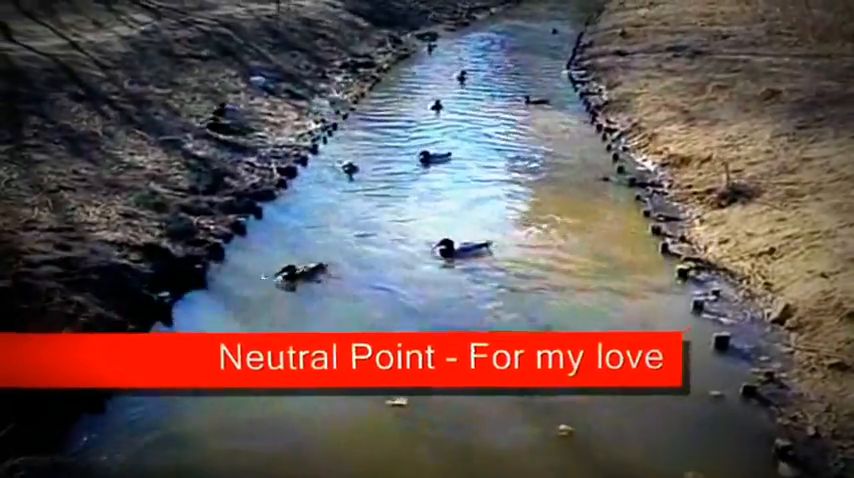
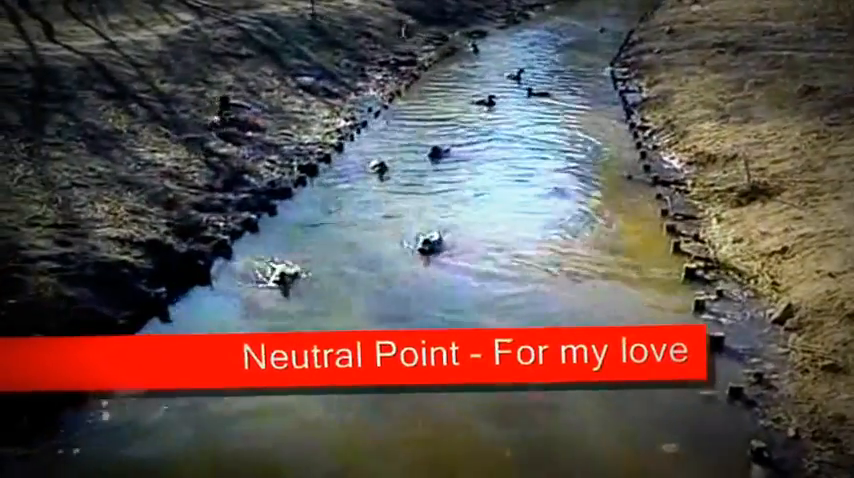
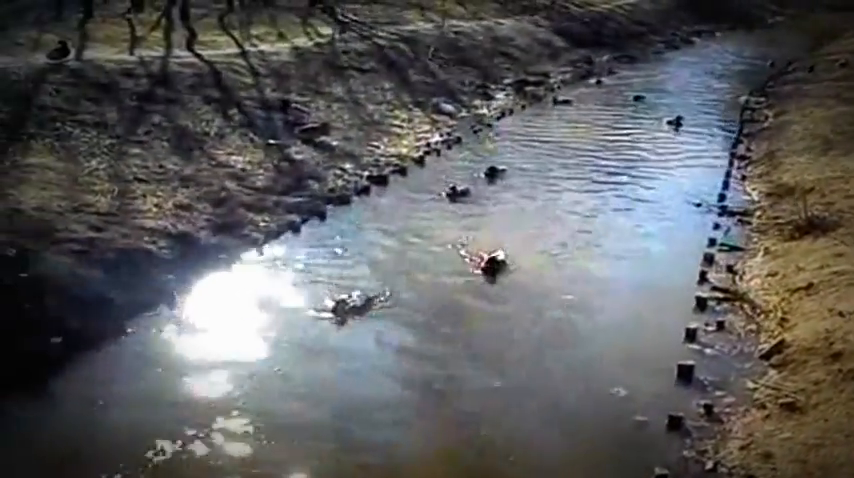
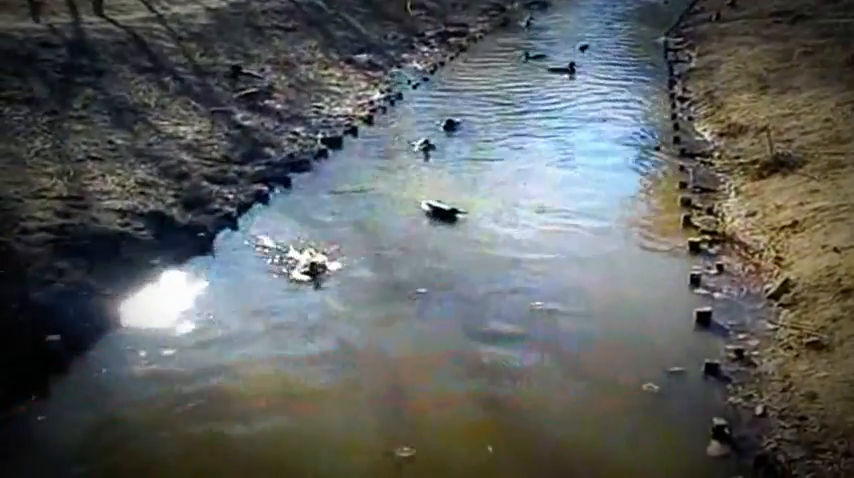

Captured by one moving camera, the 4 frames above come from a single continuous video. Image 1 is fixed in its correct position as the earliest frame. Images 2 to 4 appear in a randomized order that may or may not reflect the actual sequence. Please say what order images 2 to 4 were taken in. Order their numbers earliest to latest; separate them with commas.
2, 4, 3
